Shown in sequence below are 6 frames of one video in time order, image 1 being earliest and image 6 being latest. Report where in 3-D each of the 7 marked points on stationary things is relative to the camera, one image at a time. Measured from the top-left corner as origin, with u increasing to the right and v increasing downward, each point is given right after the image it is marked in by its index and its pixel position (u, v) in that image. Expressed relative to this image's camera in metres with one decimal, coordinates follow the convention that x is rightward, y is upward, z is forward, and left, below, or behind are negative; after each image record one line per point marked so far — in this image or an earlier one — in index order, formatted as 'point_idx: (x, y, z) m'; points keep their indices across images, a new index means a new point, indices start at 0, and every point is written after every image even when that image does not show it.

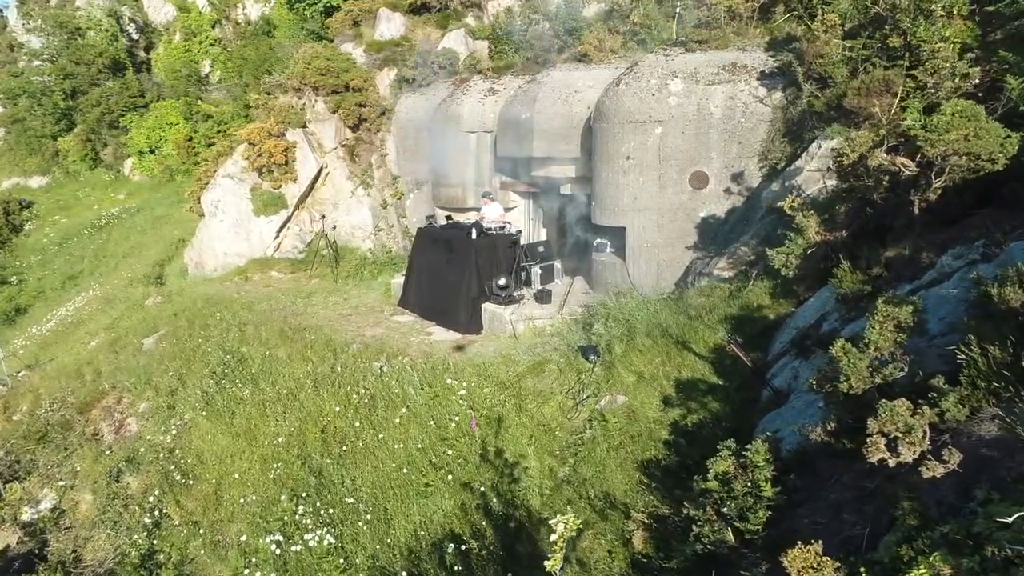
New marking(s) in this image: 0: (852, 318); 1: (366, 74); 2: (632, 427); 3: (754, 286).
0: (+2.2, -0.2, +4.4) m
1: (-2.5, +3.7, +11.7) m
2: (+0.9, -1.1, +5.2) m
3: (+2.1, 0.0, +5.8) m
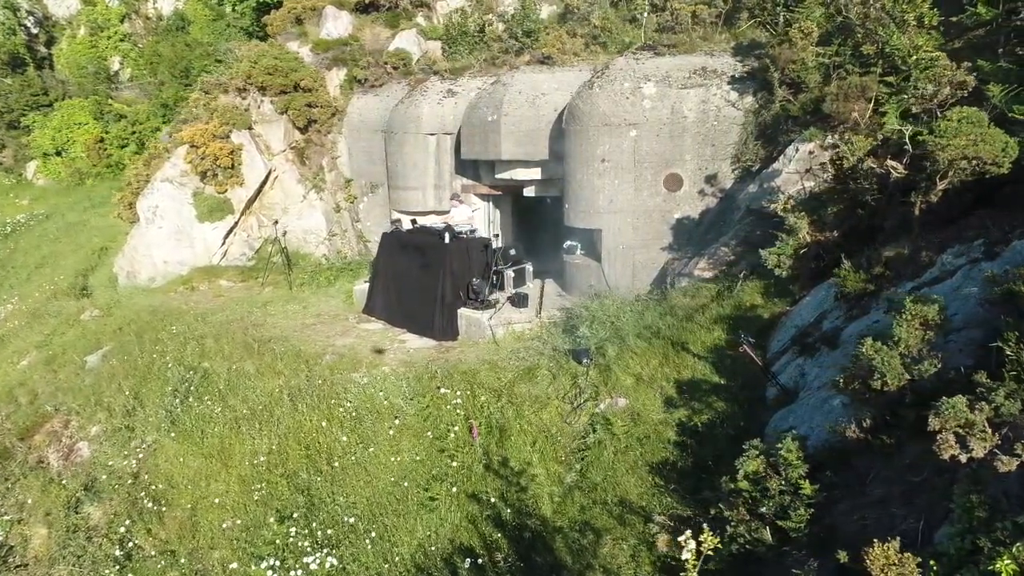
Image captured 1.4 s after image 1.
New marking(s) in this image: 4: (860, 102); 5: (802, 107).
0: (+2.3, -0.2, +4.6) m
1: (-3.3, +3.6, +11.3) m
2: (+1.0, -1.1, +5.2) m
3: (+2.1, 0.0, +5.9) m
4: (+3.1, +1.6, +5.9) m
5: (+2.8, +1.7, +6.4) m
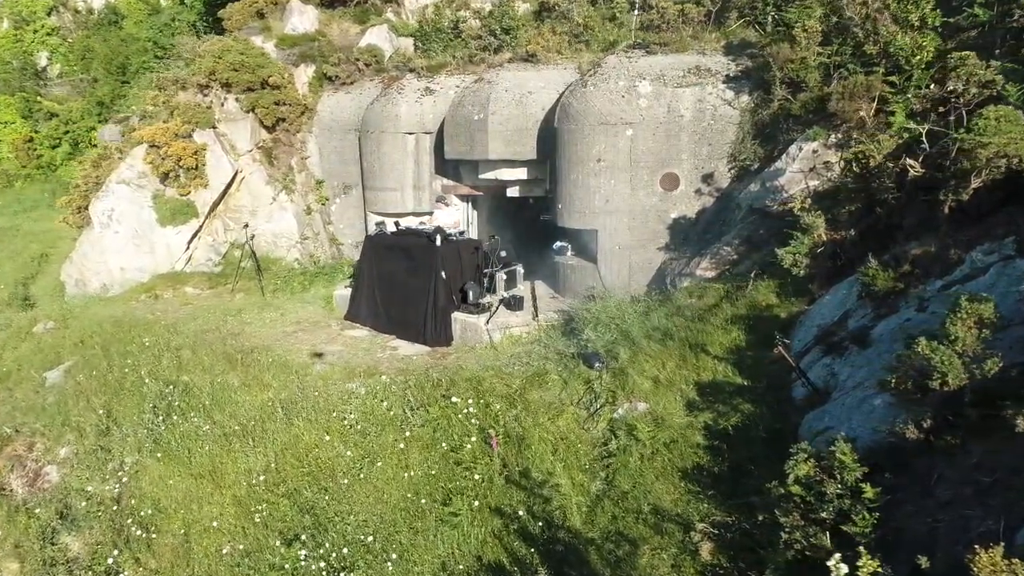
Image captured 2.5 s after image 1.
0: (+2.5, -0.2, +4.6) m
1: (-3.7, +3.5, +10.8) m
2: (+1.1, -1.1, +5.1) m
3: (+2.1, 0.0, +5.9) m
4: (+3.1, +1.6, +5.9) m
5: (+2.8, +1.8, +6.5) m
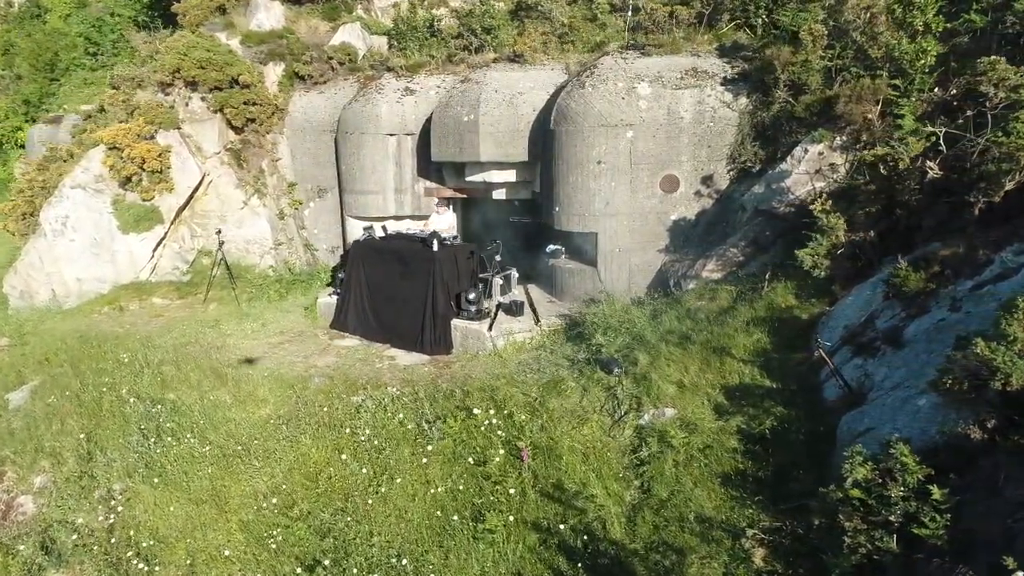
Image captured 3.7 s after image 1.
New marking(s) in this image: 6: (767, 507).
0: (+2.8, -0.2, +4.6) m
1: (-4.0, +3.4, +10.4) m
2: (+1.4, -1.1, +5.0) m
3: (+2.3, 0.0, +5.9) m
4: (+3.2, +1.6, +6.0) m
5: (+2.9, +1.8, +6.5) m
6: (+1.7, -1.4, +4.4) m
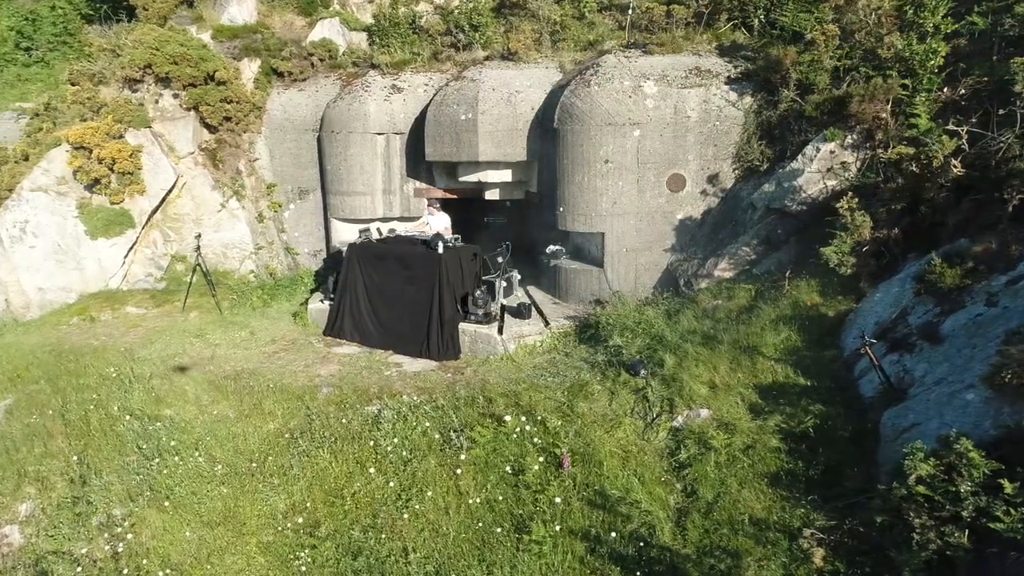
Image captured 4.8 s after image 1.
0: (+3.1, -0.2, +4.7) m
1: (-4.2, +3.3, +9.9) m
2: (+1.7, -1.1, +5.0) m
3: (+2.5, 0.0, +6.0) m
4: (+3.4, +1.7, +6.1) m
5: (+3.0, +1.8, +6.6) m
6: (+2.0, -1.4, +4.4) m
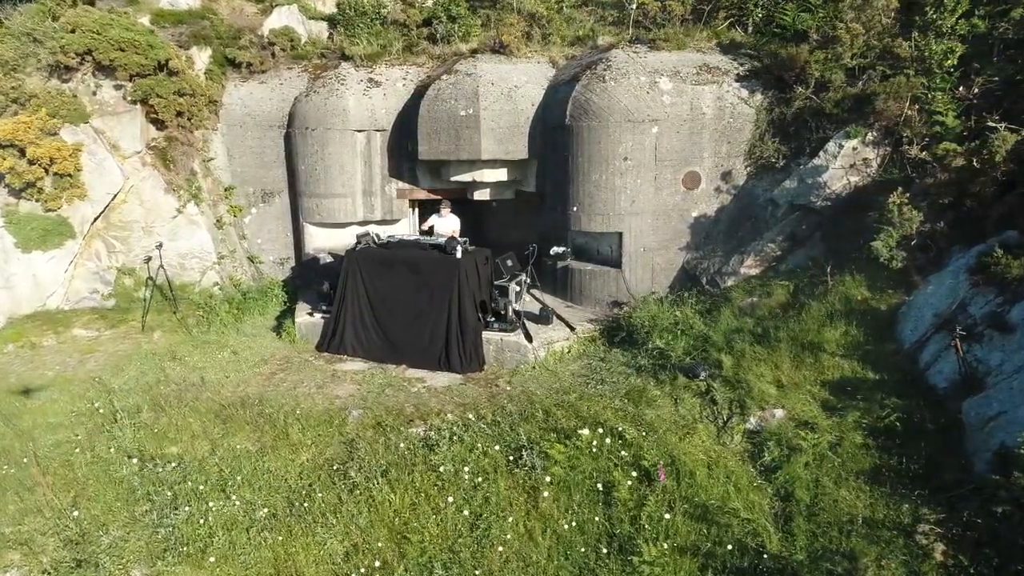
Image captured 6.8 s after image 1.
0: (+3.7, -0.1, +4.9) m
1: (-4.4, +3.1, +8.9) m
2: (+2.3, -1.1, +4.9) m
3: (+2.9, +0.1, +6.0) m
4: (+3.7, +1.8, +6.3) m
5: (+3.2, +1.8, +6.8) m
6: (+2.7, -1.4, +4.4) m
